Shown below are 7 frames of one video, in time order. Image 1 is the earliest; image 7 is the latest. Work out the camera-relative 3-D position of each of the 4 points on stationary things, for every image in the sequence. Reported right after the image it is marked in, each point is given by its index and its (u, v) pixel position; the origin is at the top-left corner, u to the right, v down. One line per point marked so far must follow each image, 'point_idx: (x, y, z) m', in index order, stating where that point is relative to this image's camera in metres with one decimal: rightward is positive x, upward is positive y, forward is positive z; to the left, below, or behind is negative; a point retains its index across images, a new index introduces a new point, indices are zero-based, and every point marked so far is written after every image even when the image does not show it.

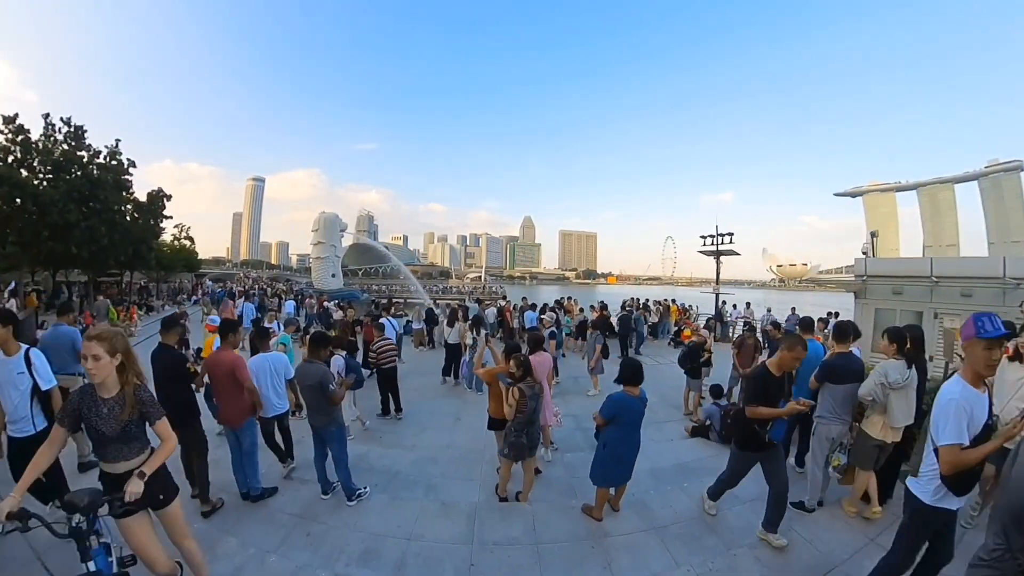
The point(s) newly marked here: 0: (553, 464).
0: (+0.5, -2.2, +5.3) m
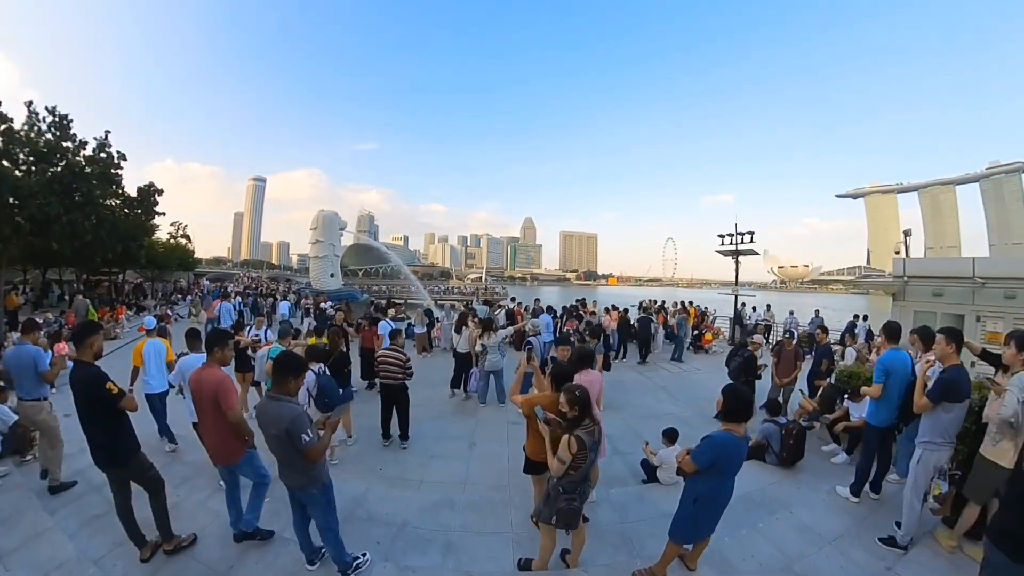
0: (+0.9, -2.2, +4.3) m
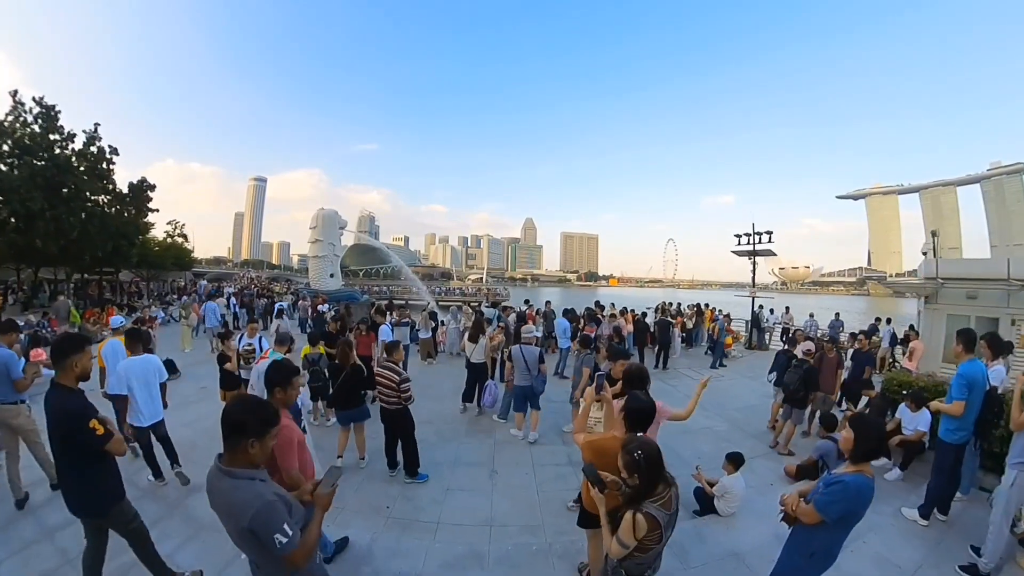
0: (+1.1, -2.2, +3.5) m
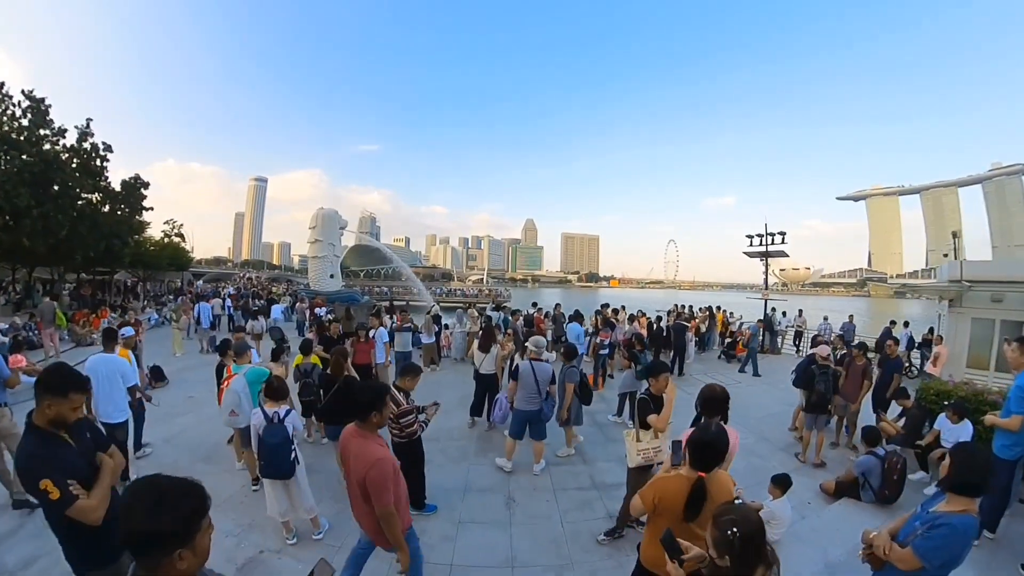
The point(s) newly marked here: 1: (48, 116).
0: (+1.3, -2.2, +3.0) m
1: (-16.8, +6.2, +15.4) m
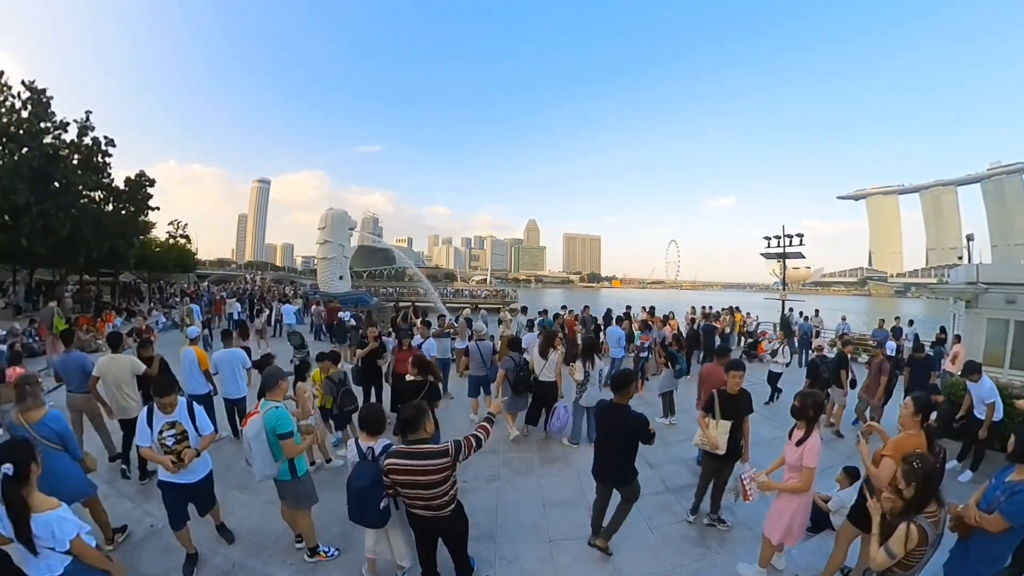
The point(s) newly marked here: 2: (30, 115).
0: (+1.8, -2.2, +2.6) m
1: (-16.2, +6.1, +15.1) m
2: (-16.4, +5.7, +14.8) m
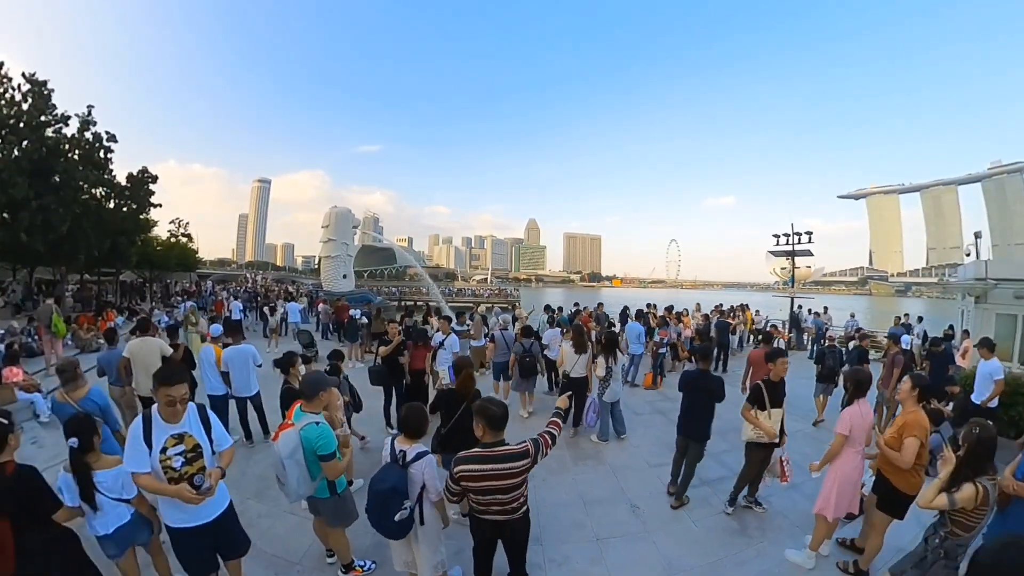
0: (+2.1, -2.2, +2.4) m
1: (-16.0, +6.1, +15.0) m
2: (-16.1, +5.8, +14.6) m
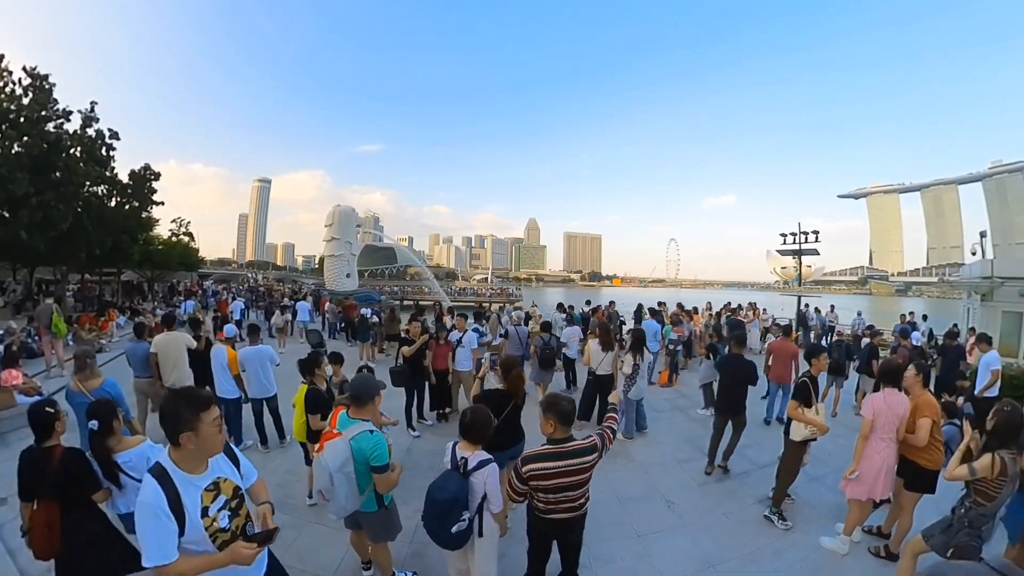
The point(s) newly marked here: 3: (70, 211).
0: (+2.3, -2.1, +2.3) m
1: (-15.8, +6.1, +14.8) m
2: (-15.9, +5.8, +14.5) m
3: (-14.4, +2.3, +14.3) m
